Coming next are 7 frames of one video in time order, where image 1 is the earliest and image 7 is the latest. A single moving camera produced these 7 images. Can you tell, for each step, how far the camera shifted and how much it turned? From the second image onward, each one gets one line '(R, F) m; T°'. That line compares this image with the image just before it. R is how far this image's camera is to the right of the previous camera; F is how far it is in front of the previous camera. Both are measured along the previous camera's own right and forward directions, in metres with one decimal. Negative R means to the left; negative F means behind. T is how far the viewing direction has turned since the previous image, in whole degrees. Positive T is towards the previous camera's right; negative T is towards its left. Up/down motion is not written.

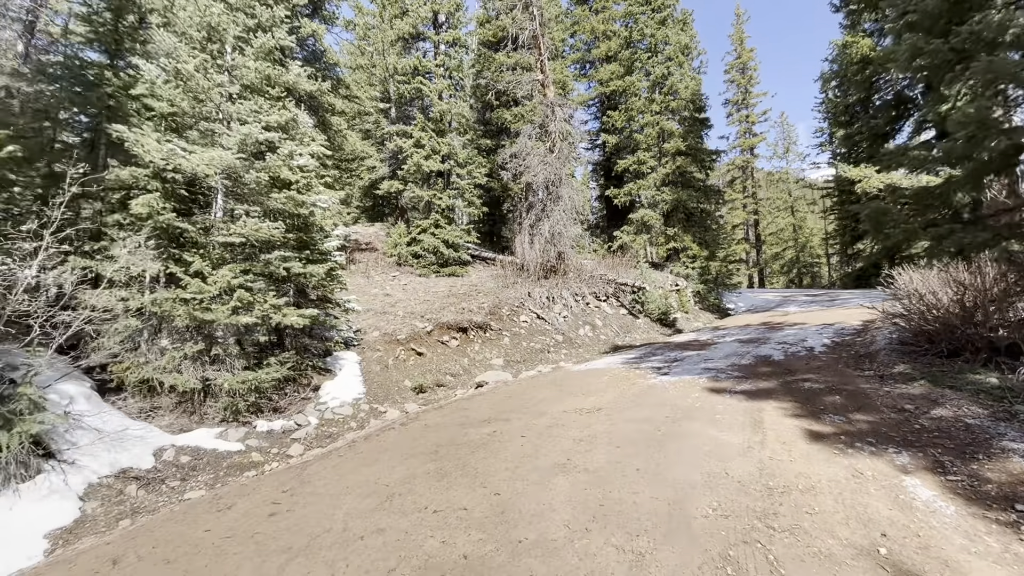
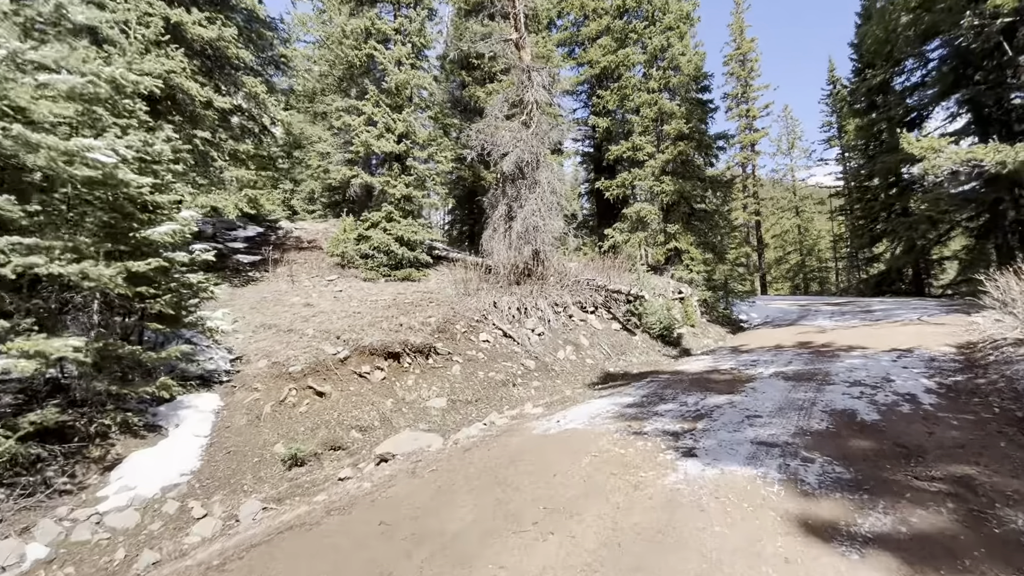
(+0.7, +2.9) m; +1°
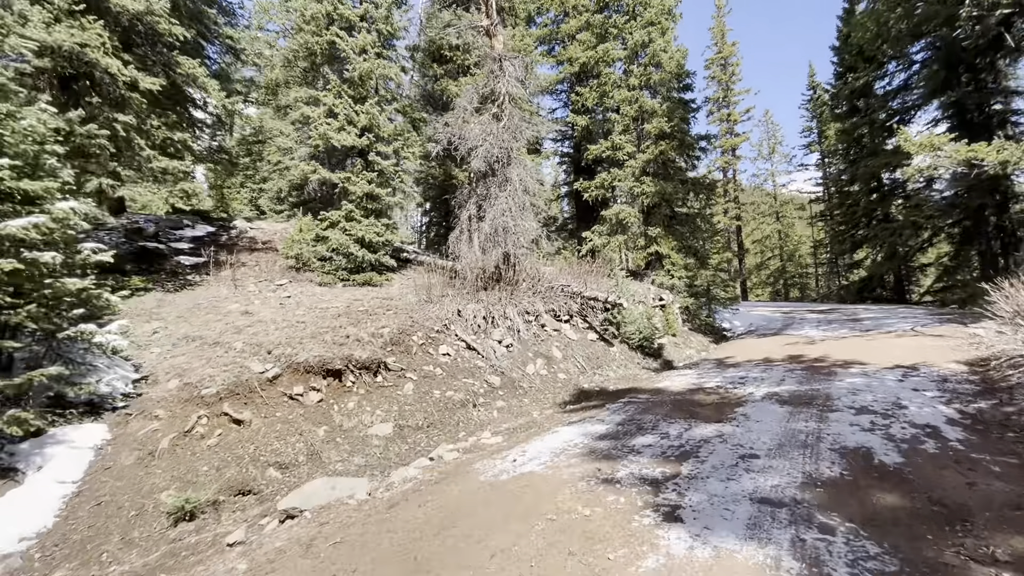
(+0.3, +0.9) m; +2°
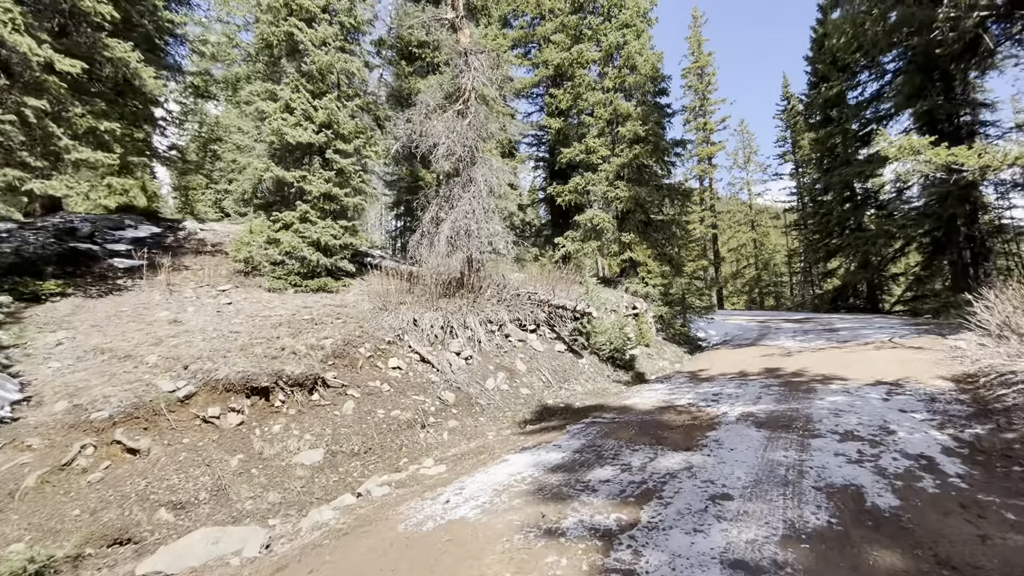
(+0.4, +0.6) m; +2°
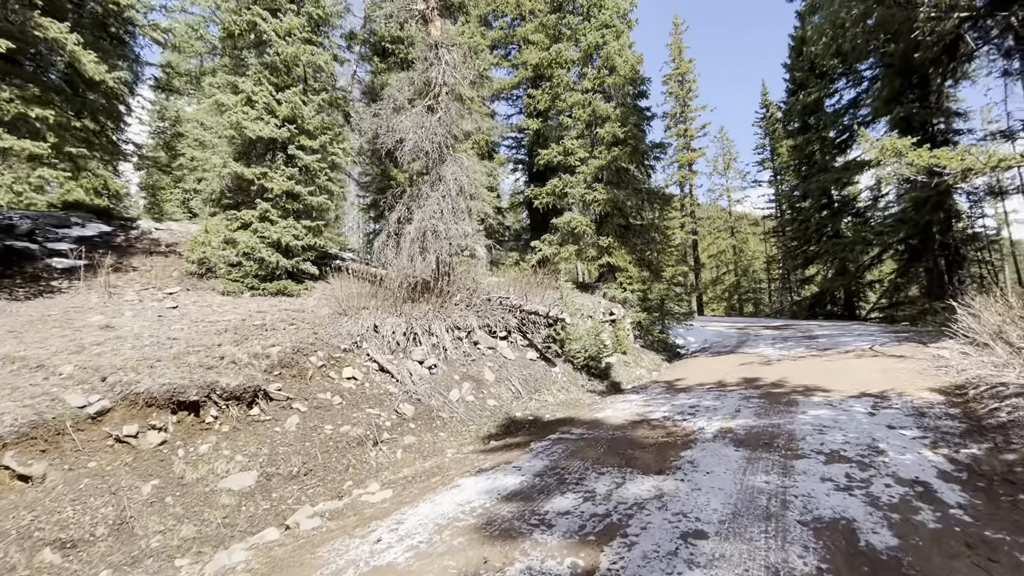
(+0.3, +0.5) m; +2°
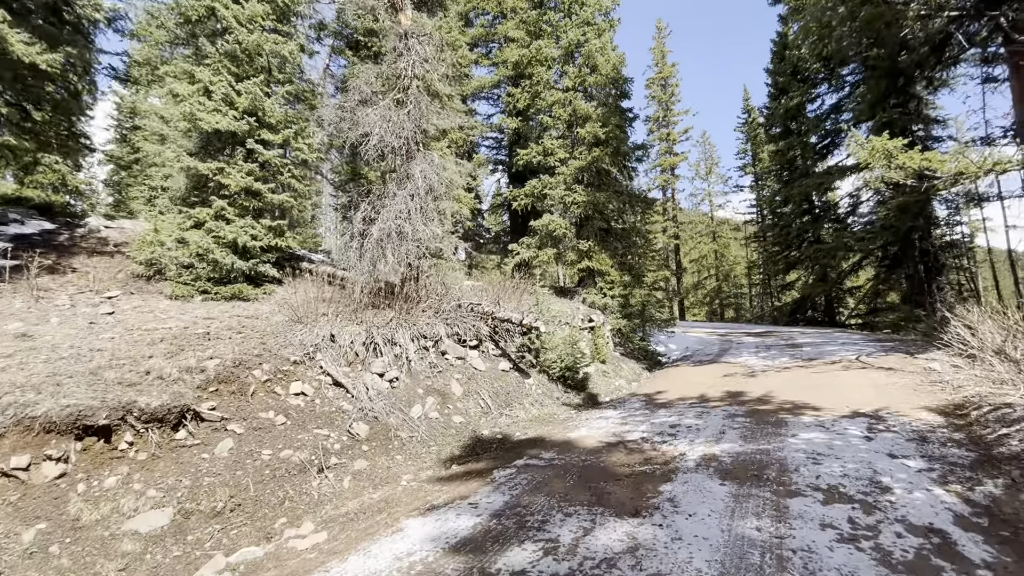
(+0.2, +0.6) m; +2°
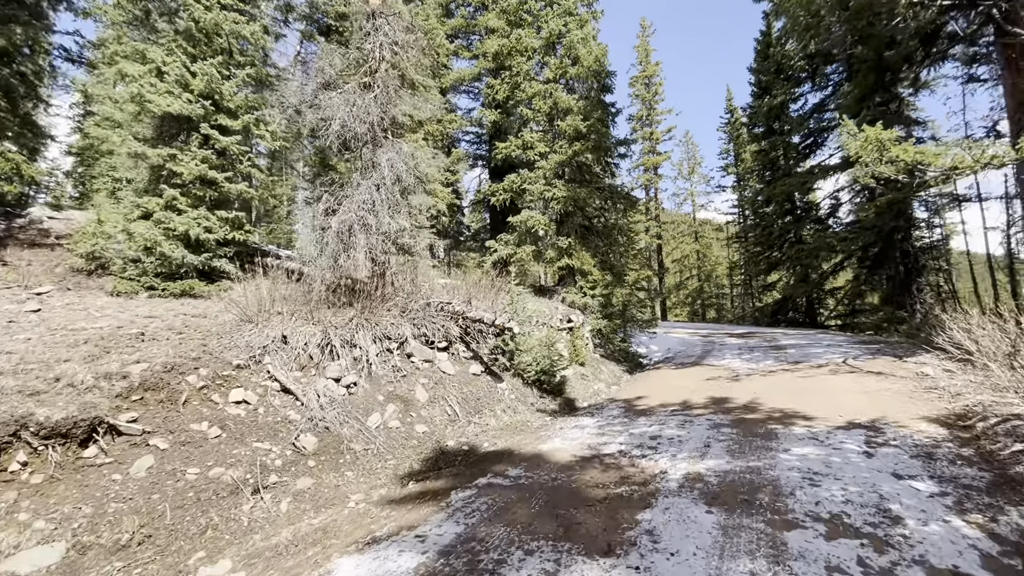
(+0.2, +0.5) m; +2°
